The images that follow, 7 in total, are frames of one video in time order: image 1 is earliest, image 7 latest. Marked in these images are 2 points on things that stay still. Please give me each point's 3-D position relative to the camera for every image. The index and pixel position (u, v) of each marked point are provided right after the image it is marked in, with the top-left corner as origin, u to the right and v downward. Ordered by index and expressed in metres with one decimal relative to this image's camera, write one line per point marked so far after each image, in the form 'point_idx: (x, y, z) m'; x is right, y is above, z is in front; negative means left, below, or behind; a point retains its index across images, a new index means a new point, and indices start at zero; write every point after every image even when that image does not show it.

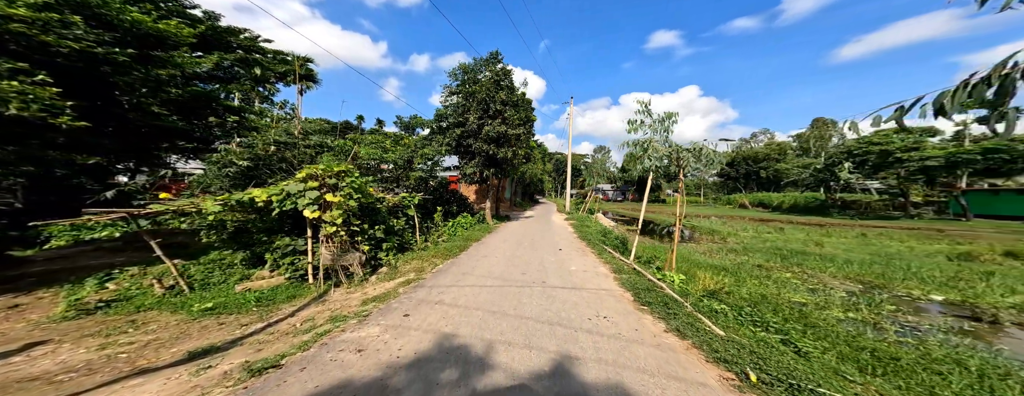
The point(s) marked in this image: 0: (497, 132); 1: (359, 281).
0: (-0.4, +3.0, +12.4) m
1: (-2.5, -1.3, +4.3) m
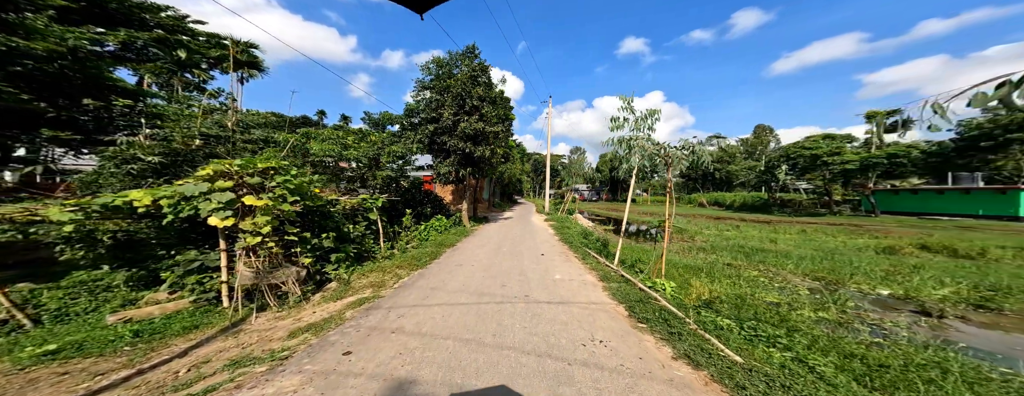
0: (-1.7, +3.0, +11.7) m
1: (-2.8, -1.4, +3.5) m
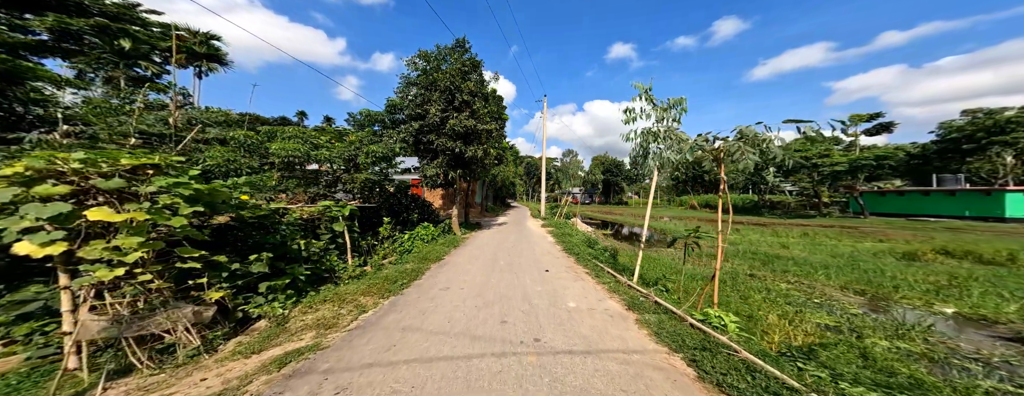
0: (-2.0, +2.8, +10.7) m
1: (-2.8, -1.4, +2.3) m
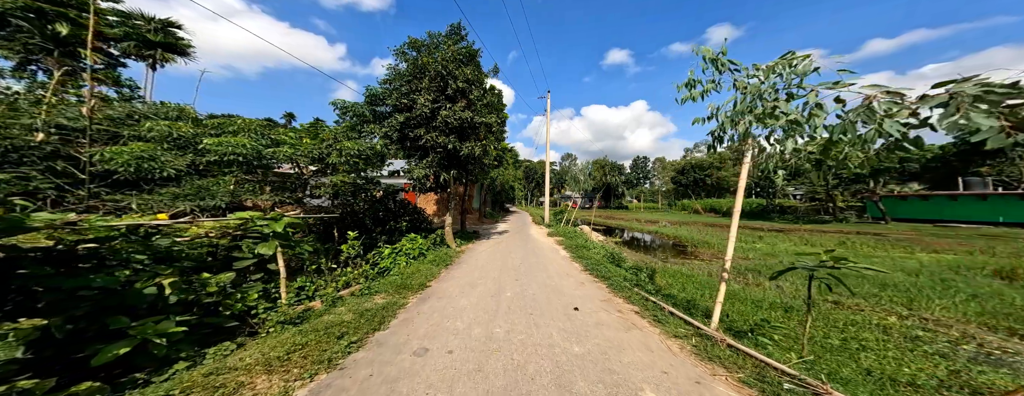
0: (-1.9, +2.6, +9.1) m
1: (-2.6, -1.4, +0.7) m
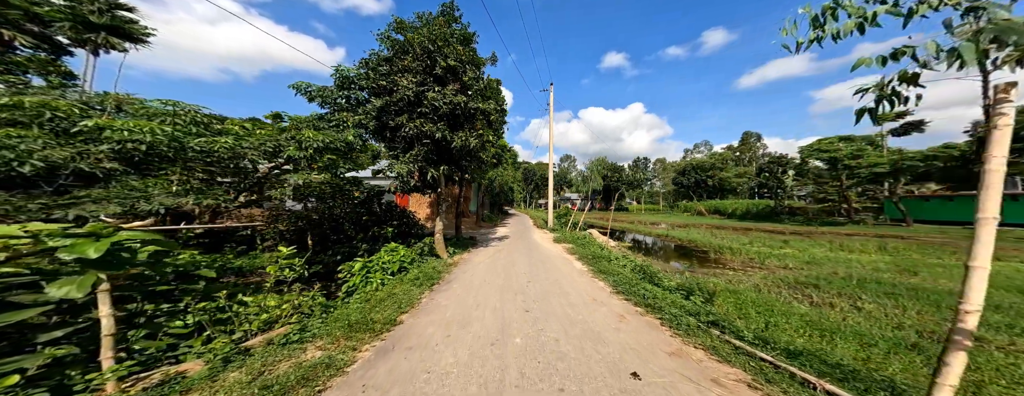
0: (-1.9, +2.6, +7.6) m
1: (-2.4, -1.3, -0.9) m
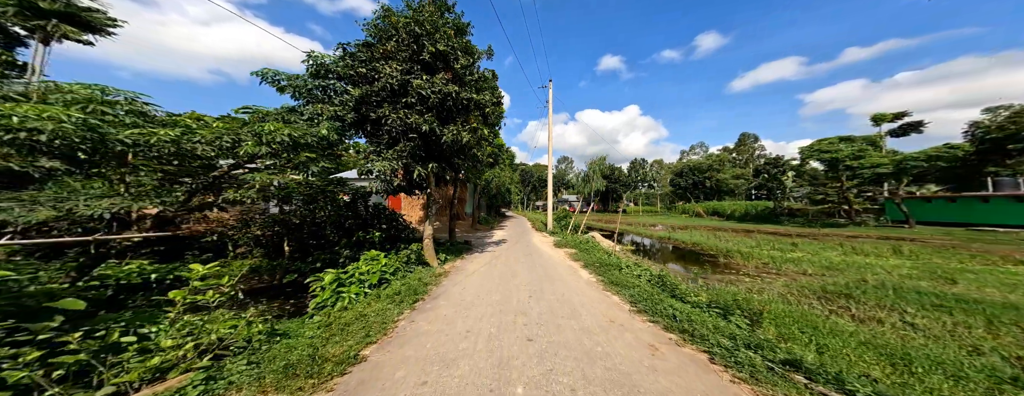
0: (-1.9, +2.6, +6.8) m
1: (-2.4, -1.3, -1.7) m
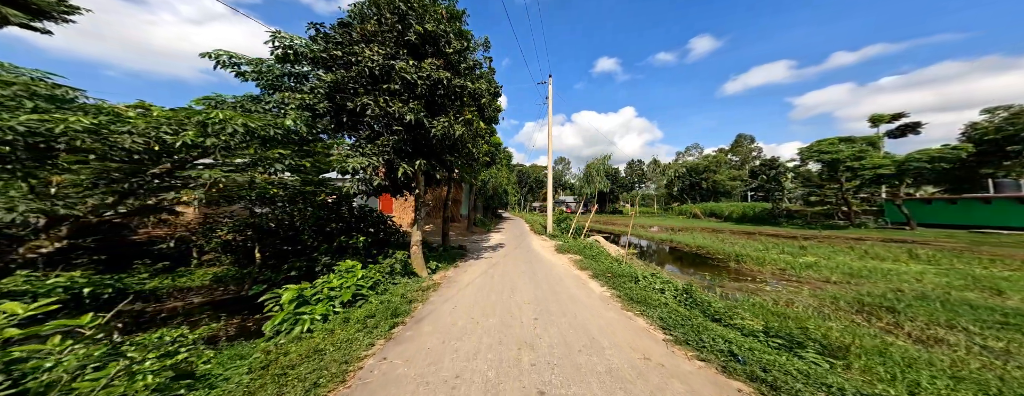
0: (-1.9, +2.6, +6.0) m
1: (-2.3, -1.3, -2.6) m
